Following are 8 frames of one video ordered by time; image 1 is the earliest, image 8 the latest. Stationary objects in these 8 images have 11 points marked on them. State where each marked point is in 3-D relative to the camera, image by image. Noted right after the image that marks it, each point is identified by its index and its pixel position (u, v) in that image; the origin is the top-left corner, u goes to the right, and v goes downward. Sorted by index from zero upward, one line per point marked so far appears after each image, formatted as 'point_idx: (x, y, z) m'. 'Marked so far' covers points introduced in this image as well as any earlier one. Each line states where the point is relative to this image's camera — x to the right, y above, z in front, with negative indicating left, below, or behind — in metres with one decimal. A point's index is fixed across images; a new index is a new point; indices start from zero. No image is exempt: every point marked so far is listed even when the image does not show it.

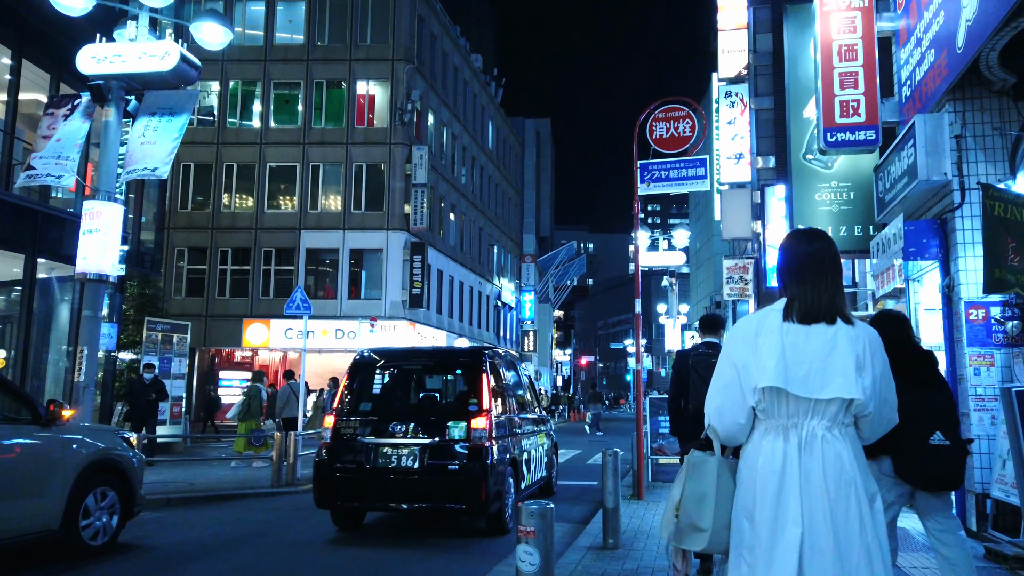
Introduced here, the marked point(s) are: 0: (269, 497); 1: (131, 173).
0: (-3.5, -3.0, +11.6) m
1: (-5.1, +1.5, +11.0) m
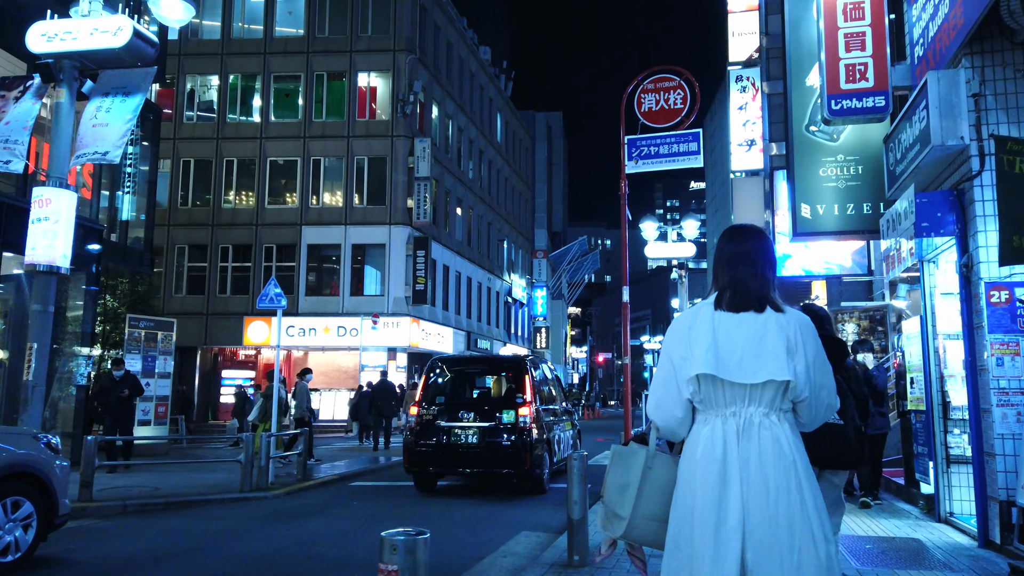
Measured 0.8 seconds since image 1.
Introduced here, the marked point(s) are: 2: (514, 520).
0: (-3.7, -2.9, +10.9) m
1: (-5.4, +1.6, +10.3) m
2: (0.0, -2.9, +10.1) m
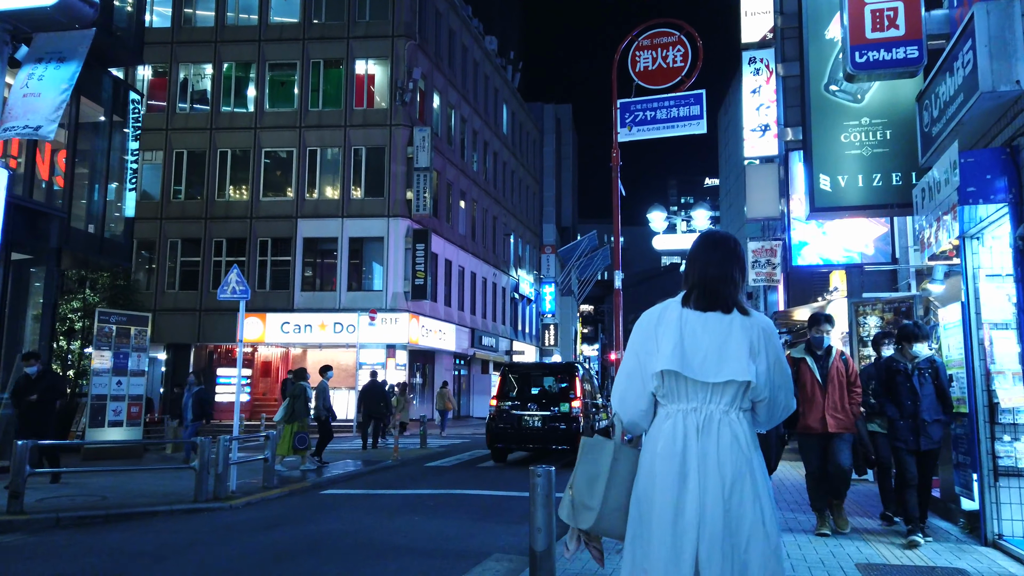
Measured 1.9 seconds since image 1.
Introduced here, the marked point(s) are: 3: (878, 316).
0: (-3.9, -2.7, +9.8) m
1: (-5.6, +1.8, +9.2) m
2: (-0.2, -2.7, +8.9) m
3: (+6.2, -0.5, +13.8) m
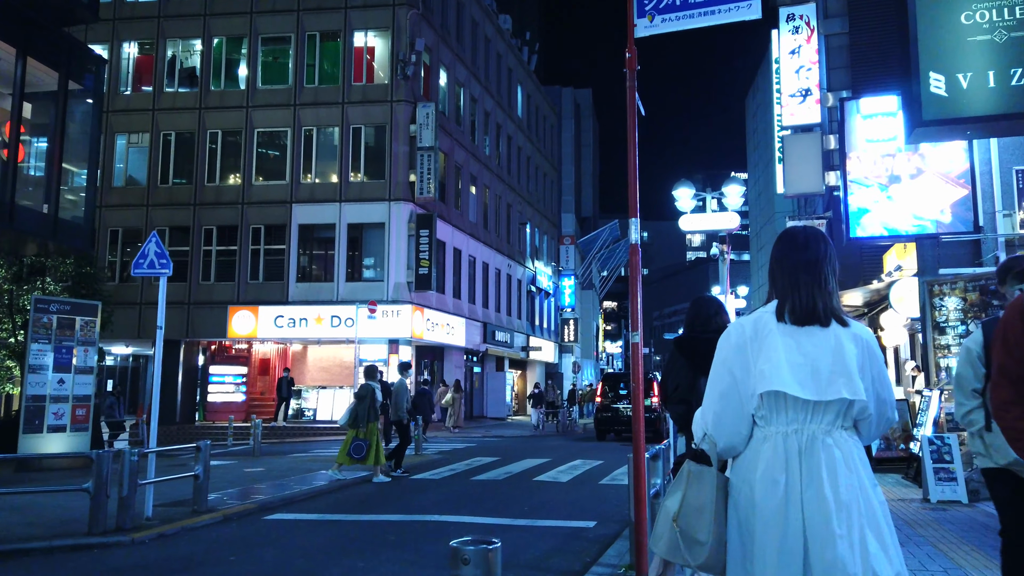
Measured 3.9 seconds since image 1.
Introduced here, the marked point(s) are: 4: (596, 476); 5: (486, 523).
0: (-4.0, -2.4, +7.5) m
1: (-5.8, +2.1, +6.9) m
2: (-0.4, -2.4, +6.5) m
3: (+6.1, -0.1, +11.2) m
4: (+1.3, -2.8, +12.6) m
5: (-0.3, -2.5, +8.9) m
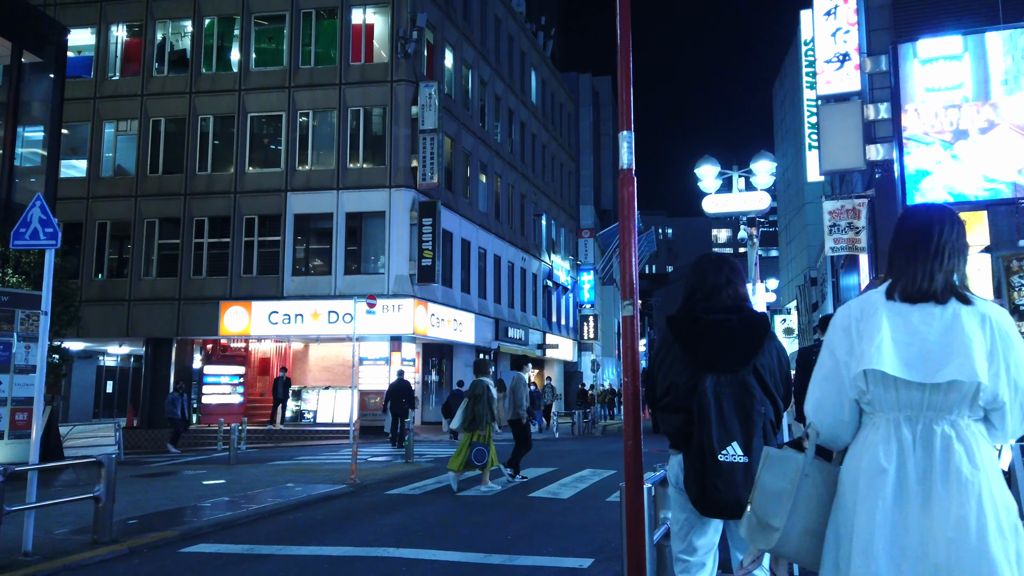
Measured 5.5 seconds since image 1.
0: (-4.3, -2.2, +5.7) m
1: (-6.1, +2.3, +5.2) m
2: (-0.7, -2.2, +4.6) m
3: (+6.0, +0.2, +9.1) m
4: (+1.2, -2.6, +10.6) m
5: (-0.5, -2.3, +7.0) m
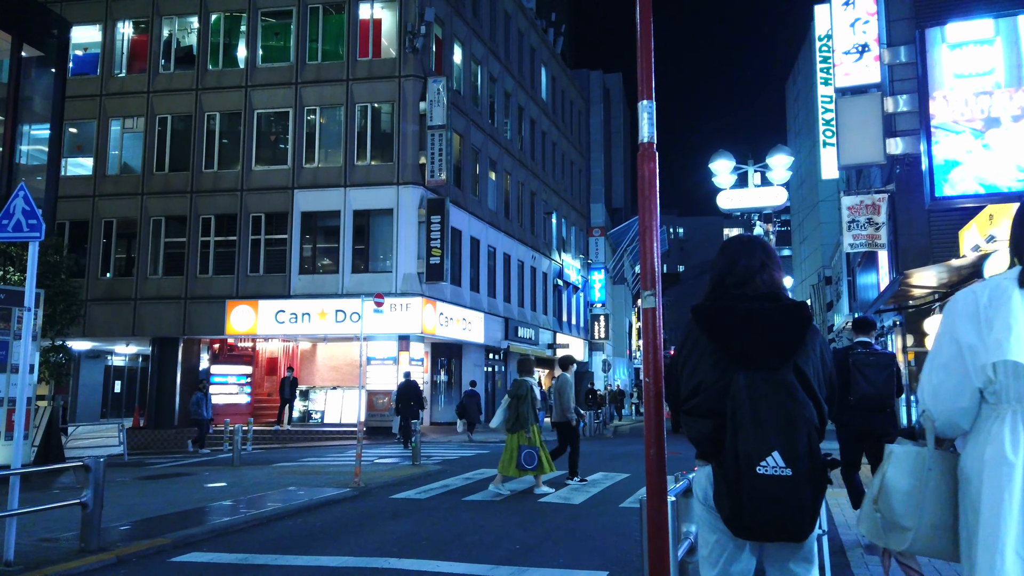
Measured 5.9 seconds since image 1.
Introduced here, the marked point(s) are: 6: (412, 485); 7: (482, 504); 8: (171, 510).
0: (-4.2, -2.2, +5.4) m
1: (-6.1, +2.3, +4.9) m
2: (-0.6, -2.1, +4.2) m
3: (+6.1, +0.2, +8.7) m
4: (+1.3, -2.5, +10.2) m
5: (-0.4, -2.3, +6.6) m
6: (-1.5, -2.9, +12.0) m
7: (-0.3, -2.6, +9.8) m
8: (-4.4, -2.8, +10.5) m
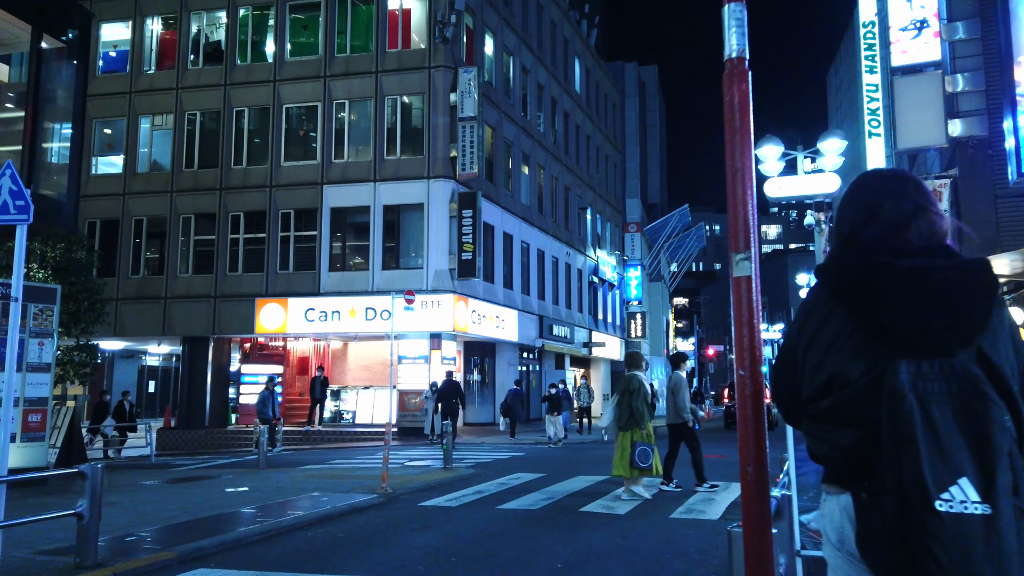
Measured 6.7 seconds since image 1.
0: (-4.0, -2.1, +4.7) m
1: (-5.9, +2.4, +4.3) m
2: (-0.4, -2.0, +3.4) m
3: (+6.4, +0.4, +7.6) m
4: (+1.8, -2.4, +9.3) m
5: (-0.1, -2.2, +5.8) m
6: (-1.0, -2.8, +11.2) m
7: (+0.1, -2.5, +9.0) m
8: (-3.9, -2.8, +9.8) m
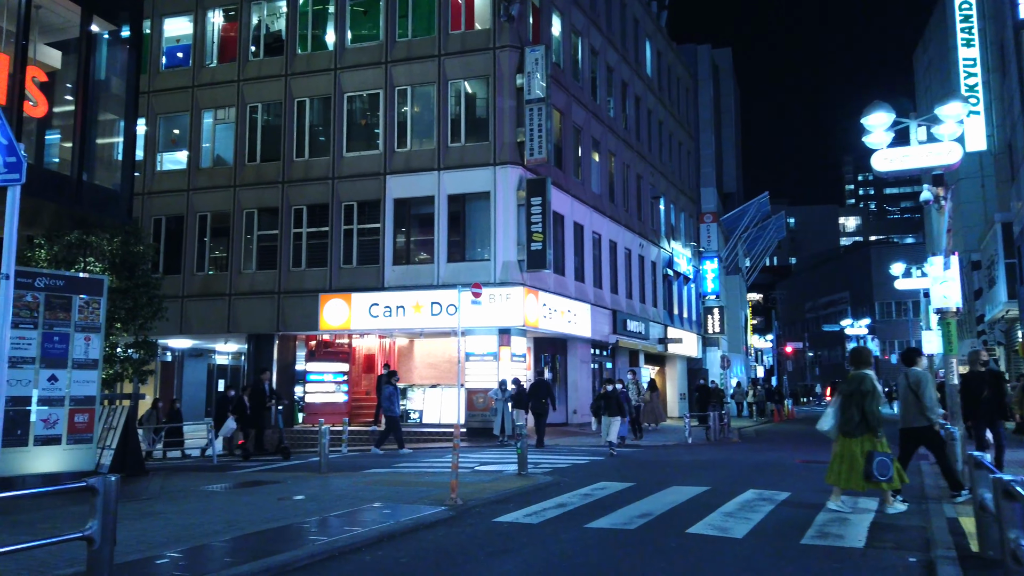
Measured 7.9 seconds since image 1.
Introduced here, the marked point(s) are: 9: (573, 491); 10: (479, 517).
0: (-3.5, -1.9, +3.7) m
1: (-5.4, +2.5, +3.5) m
2: (0.0, -1.8, +2.1) m
3: (+7.1, +0.6, +5.7) m
4: (+2.6, -2.2, +7.8) m
5: (+0.5, -2.0, +4.4) m
6: (+0.1, -2.6, +10.0) m
7: (+0.9, -2.3, +7.6) m
8: (-3.0, -2.6, +8.8) m
9: (+0.7, -2.6, +10.5) m
10: (-0.4, -2.5, +8.9) m
